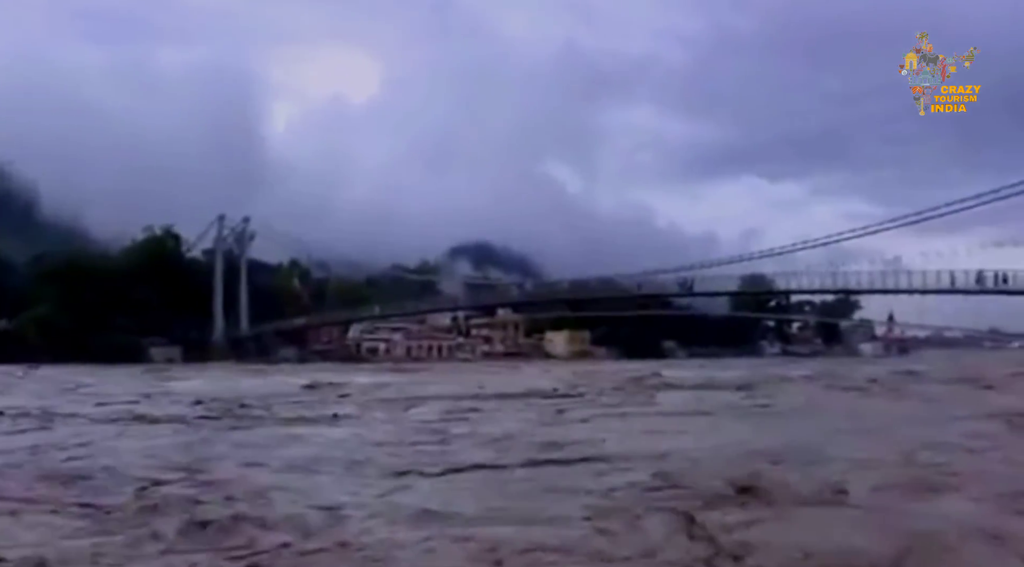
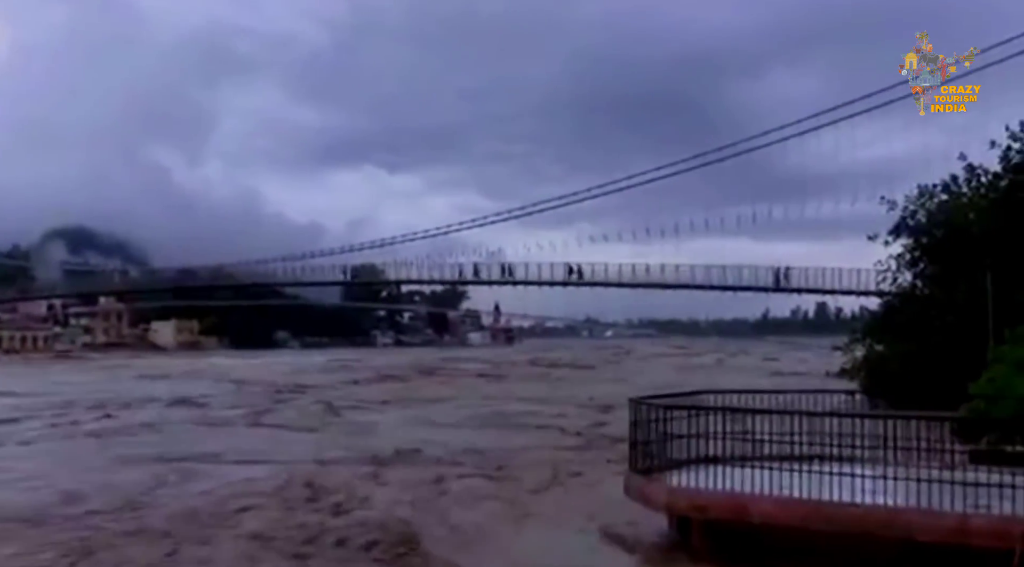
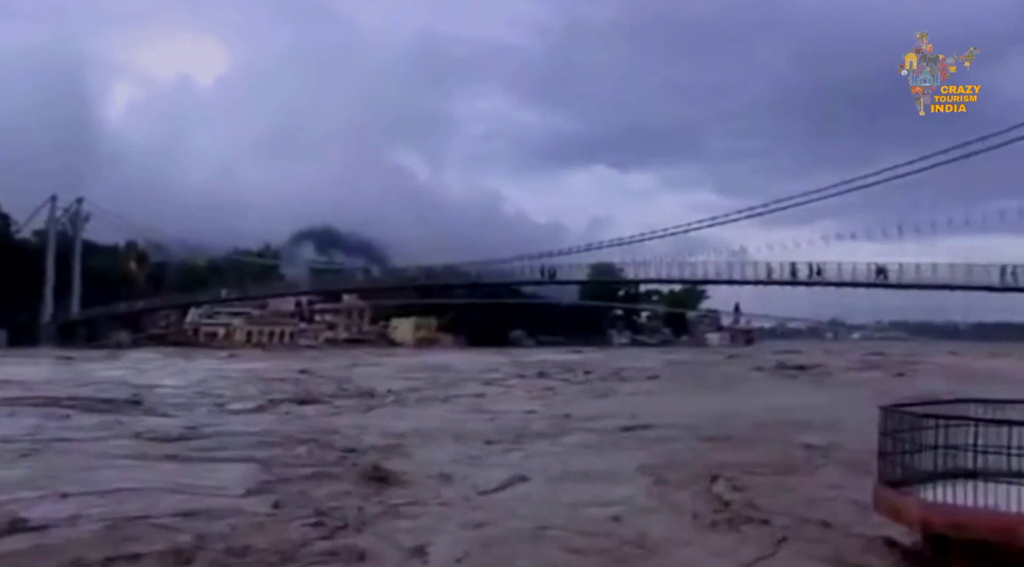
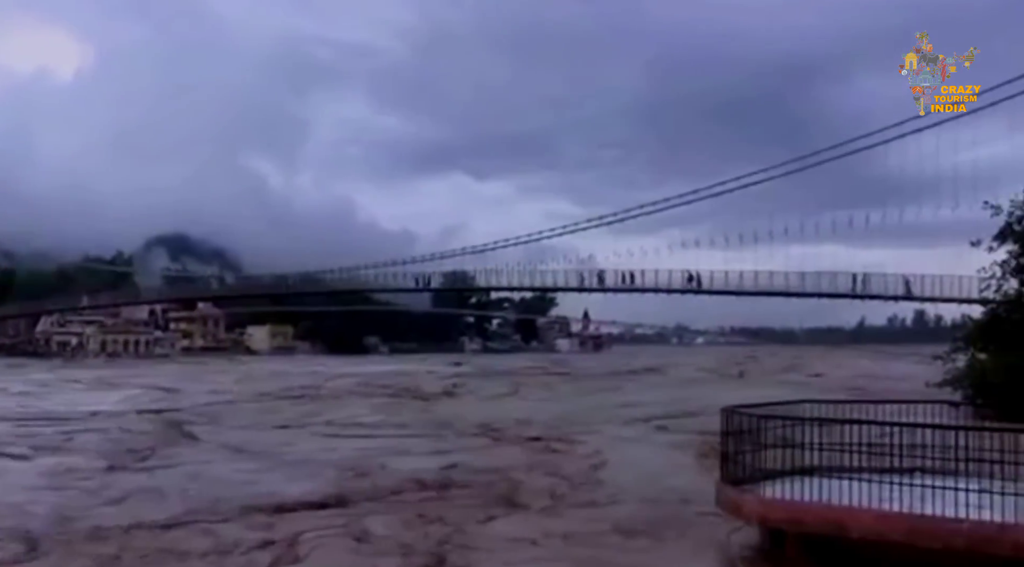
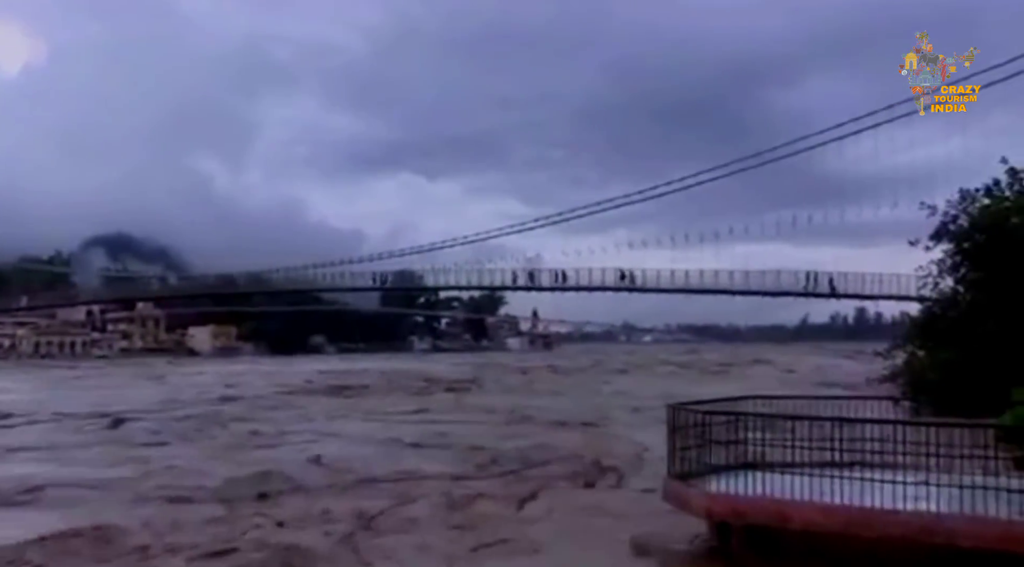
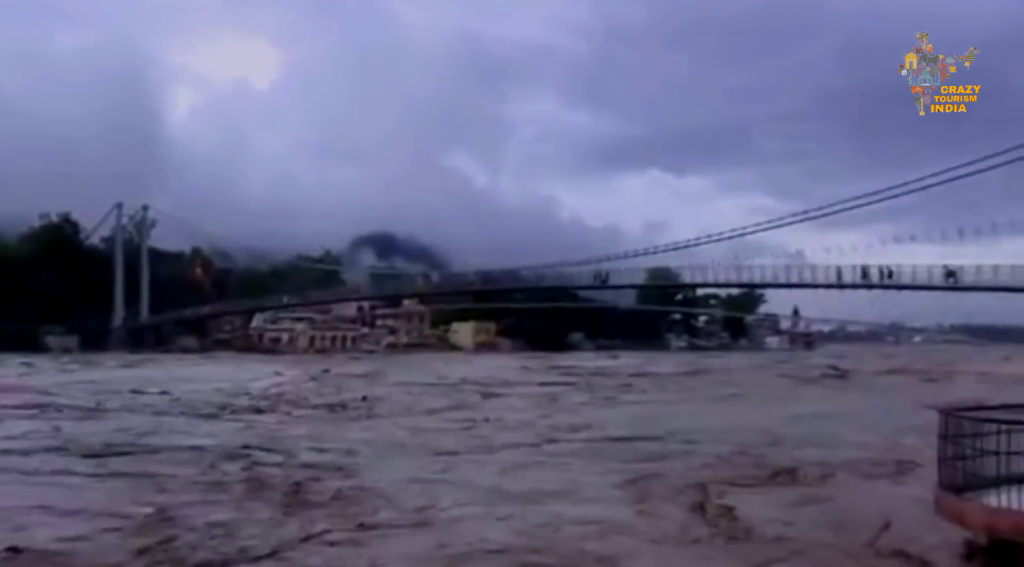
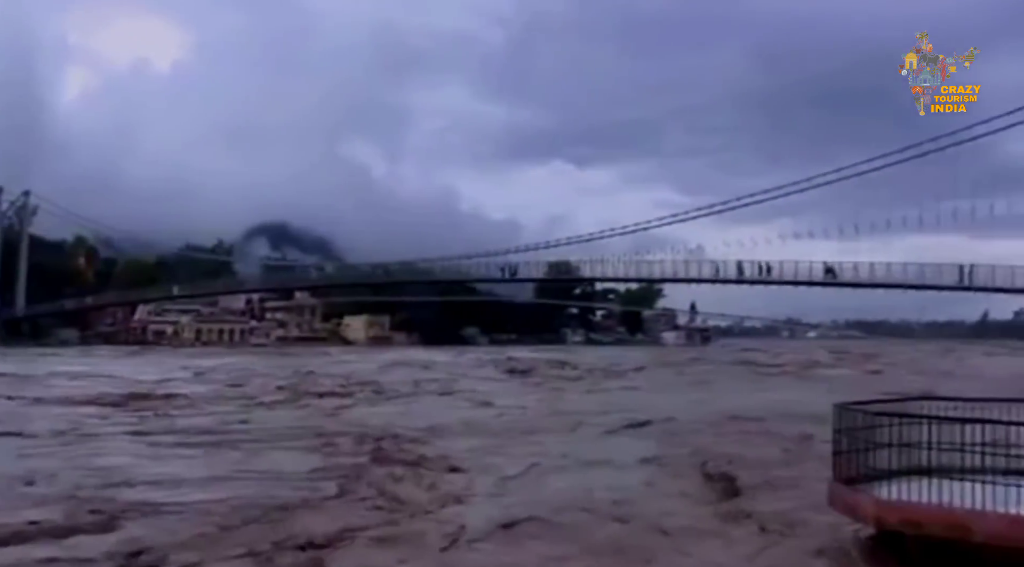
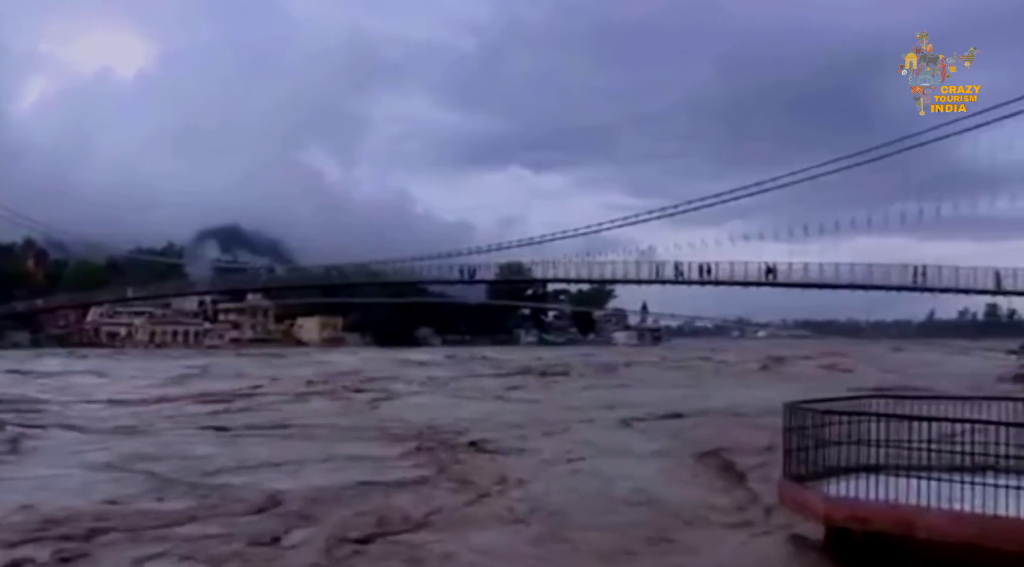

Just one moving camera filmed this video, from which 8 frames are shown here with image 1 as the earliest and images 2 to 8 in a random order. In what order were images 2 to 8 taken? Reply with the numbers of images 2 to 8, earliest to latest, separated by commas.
6, 3, 7, 8, 4, 5, 2
